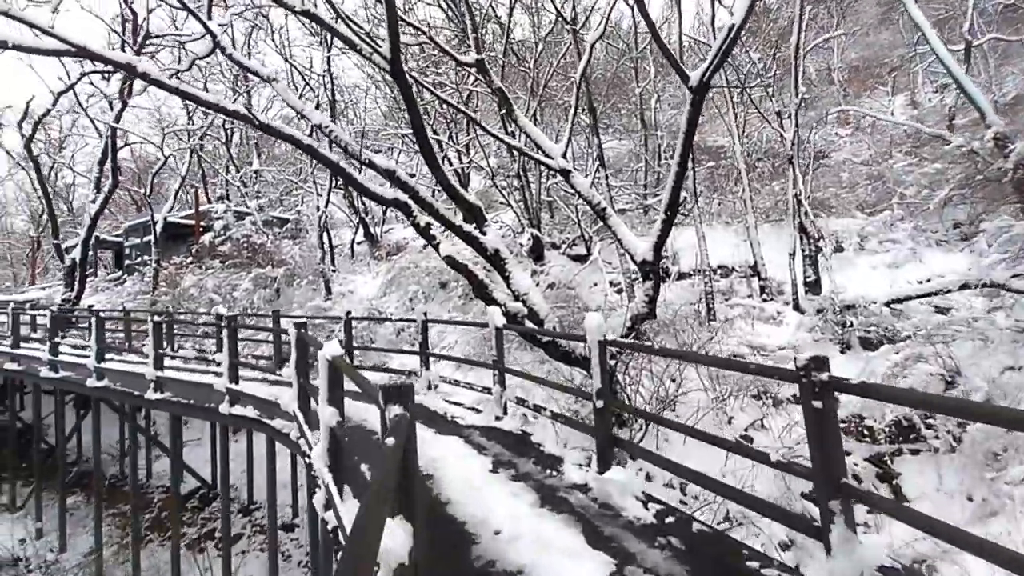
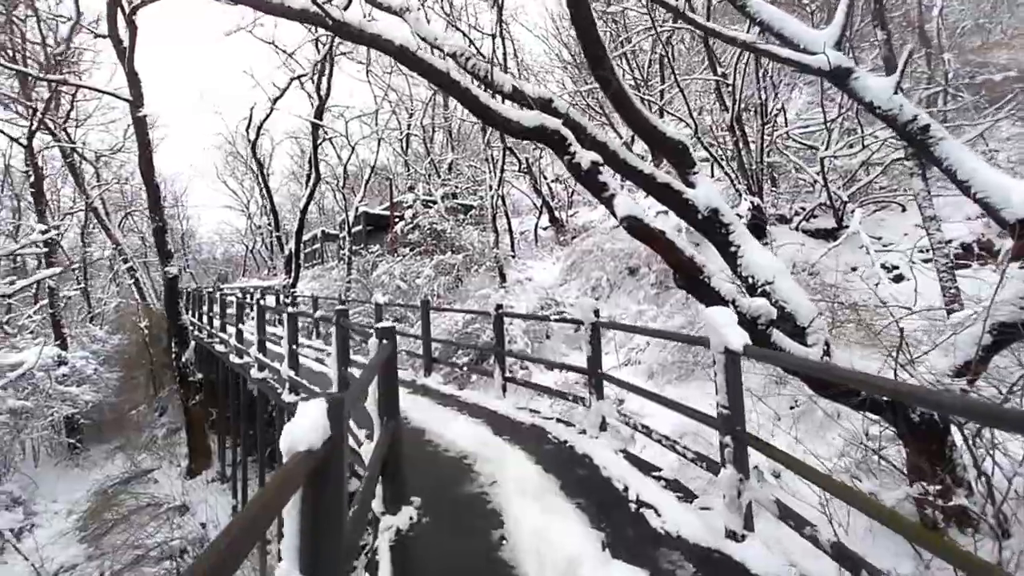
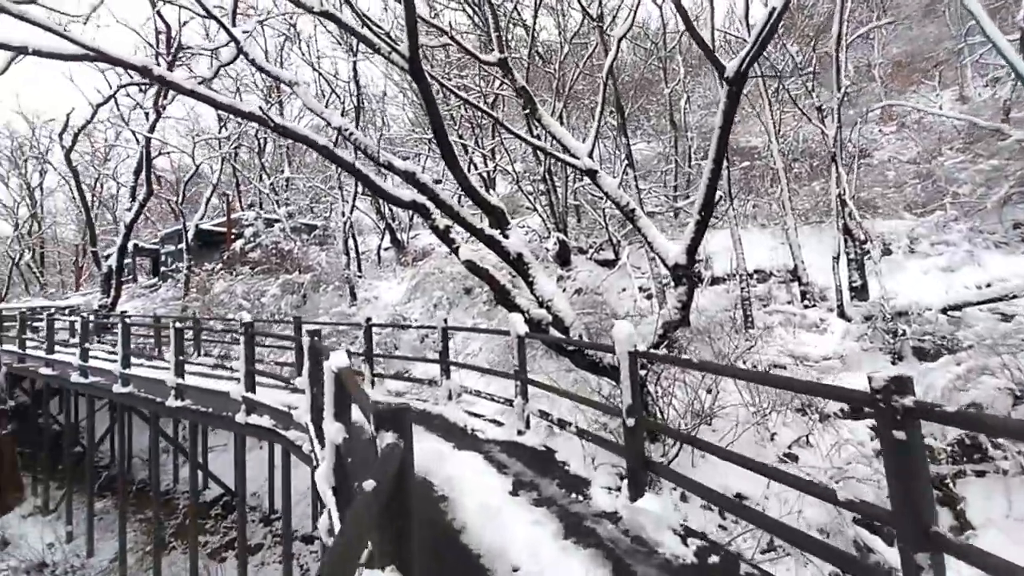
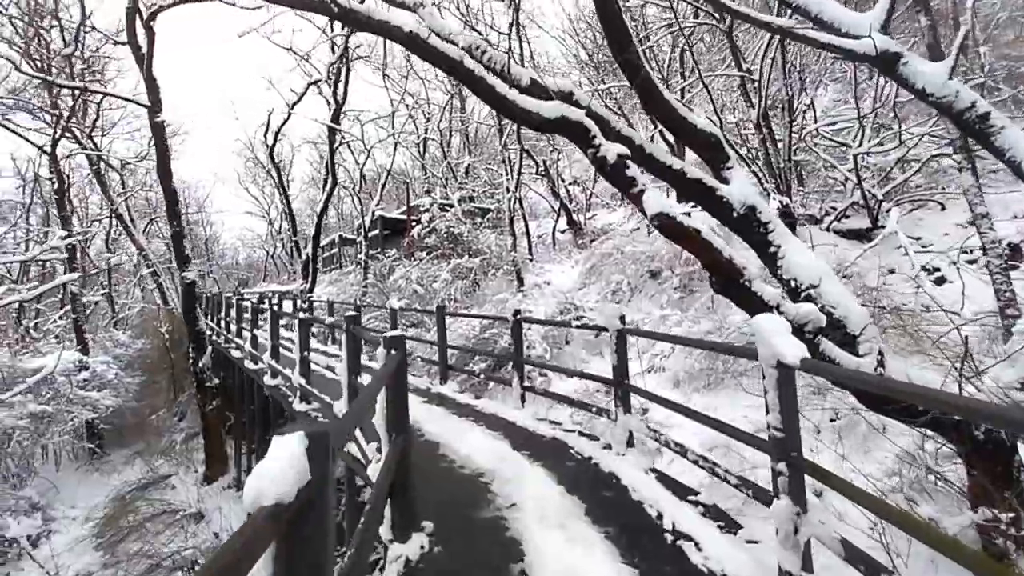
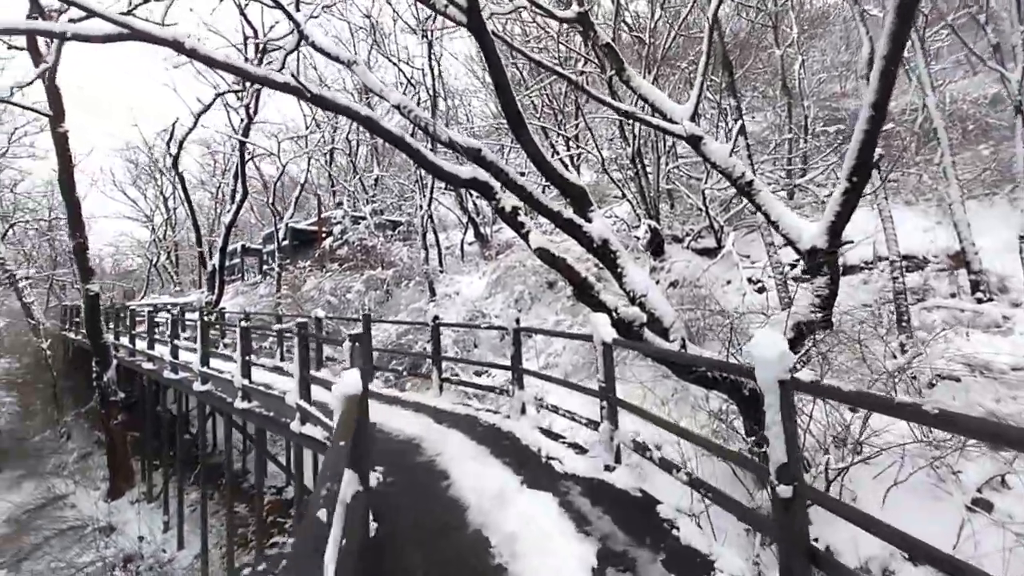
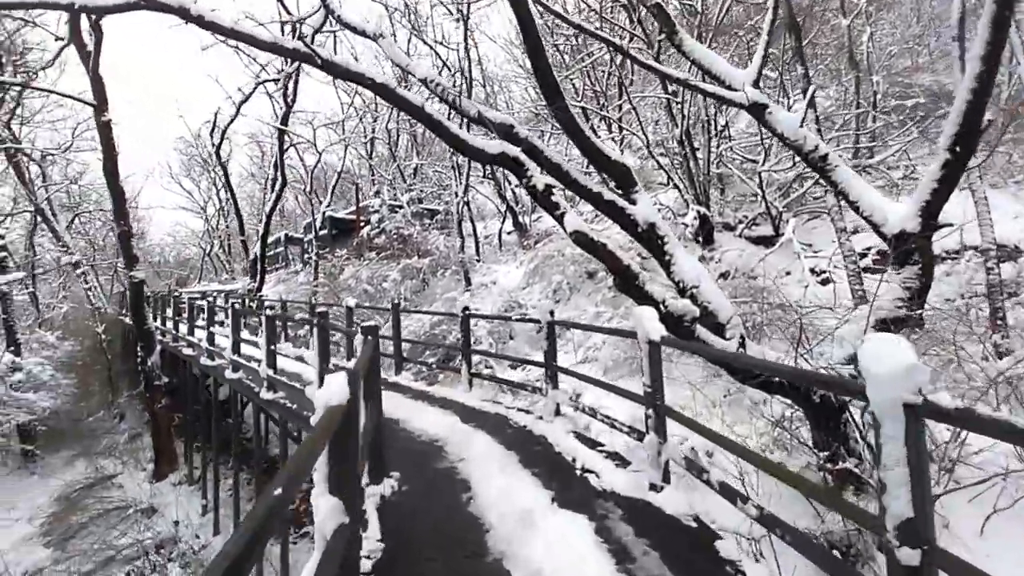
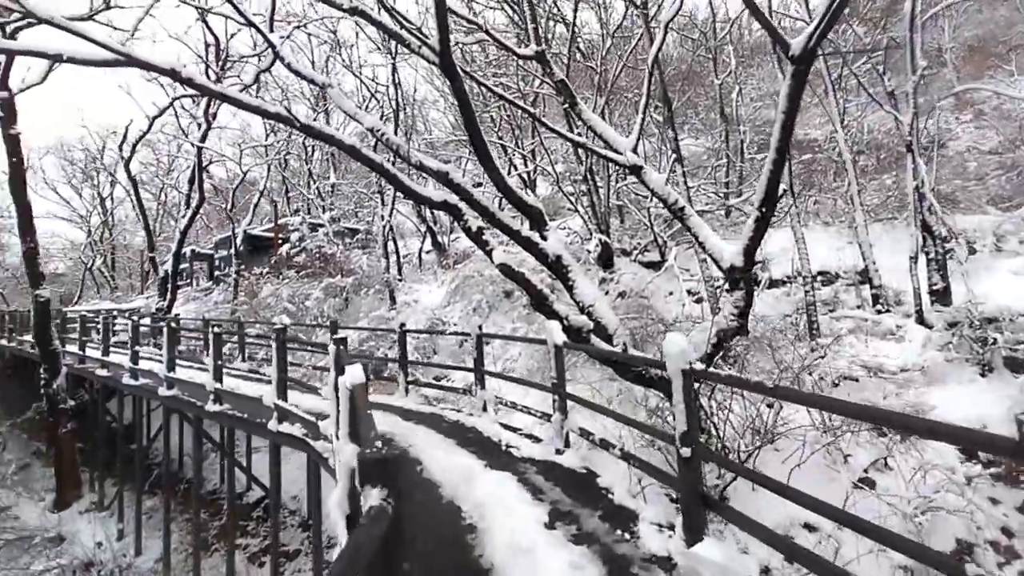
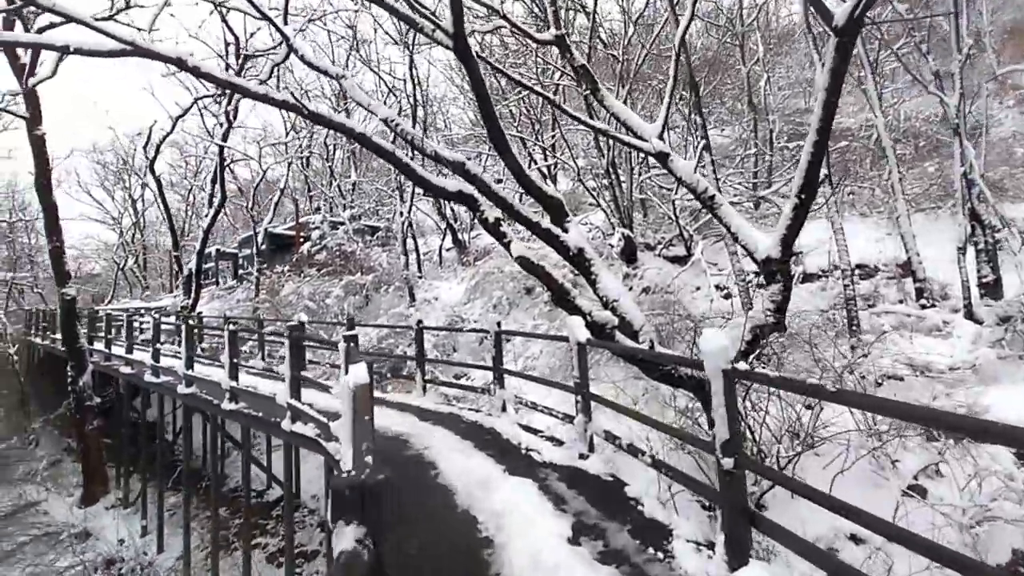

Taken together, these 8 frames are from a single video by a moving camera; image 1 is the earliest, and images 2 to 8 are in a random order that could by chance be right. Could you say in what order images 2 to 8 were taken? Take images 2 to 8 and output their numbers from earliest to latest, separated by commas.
3, 7, 8, 5, 6, 2, 4
